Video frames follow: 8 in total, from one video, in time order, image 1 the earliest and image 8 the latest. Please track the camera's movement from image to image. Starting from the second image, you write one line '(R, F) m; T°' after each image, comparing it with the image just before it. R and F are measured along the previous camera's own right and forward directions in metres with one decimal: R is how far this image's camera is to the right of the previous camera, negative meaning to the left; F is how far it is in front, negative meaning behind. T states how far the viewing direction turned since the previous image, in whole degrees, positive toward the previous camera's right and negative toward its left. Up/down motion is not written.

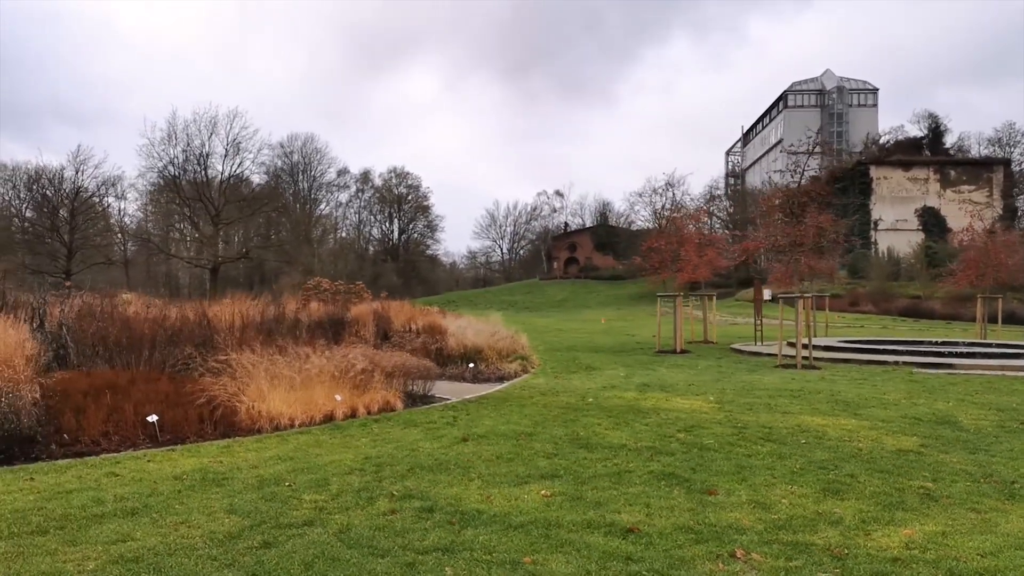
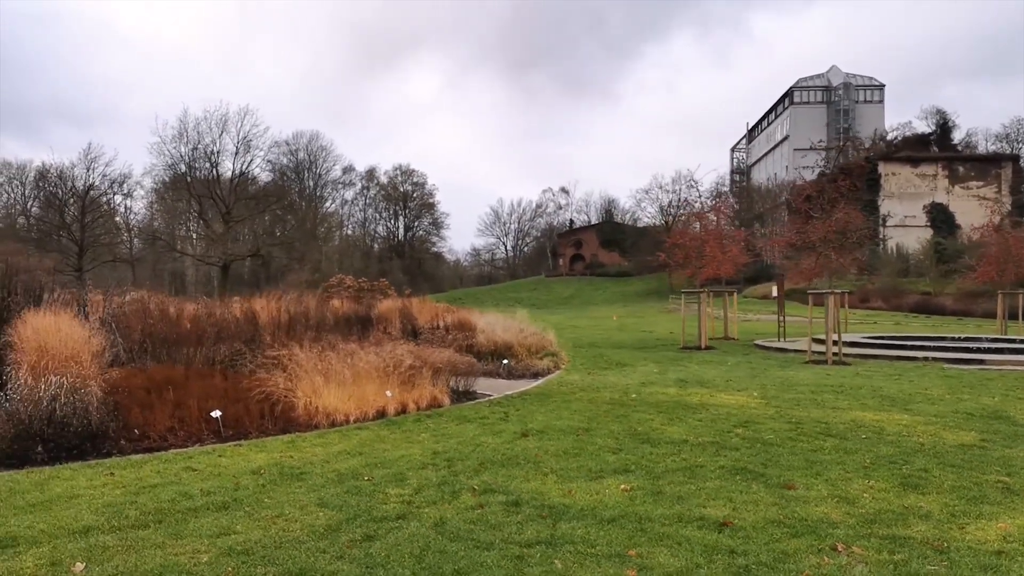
(-0.5, 0.0) m; 0°
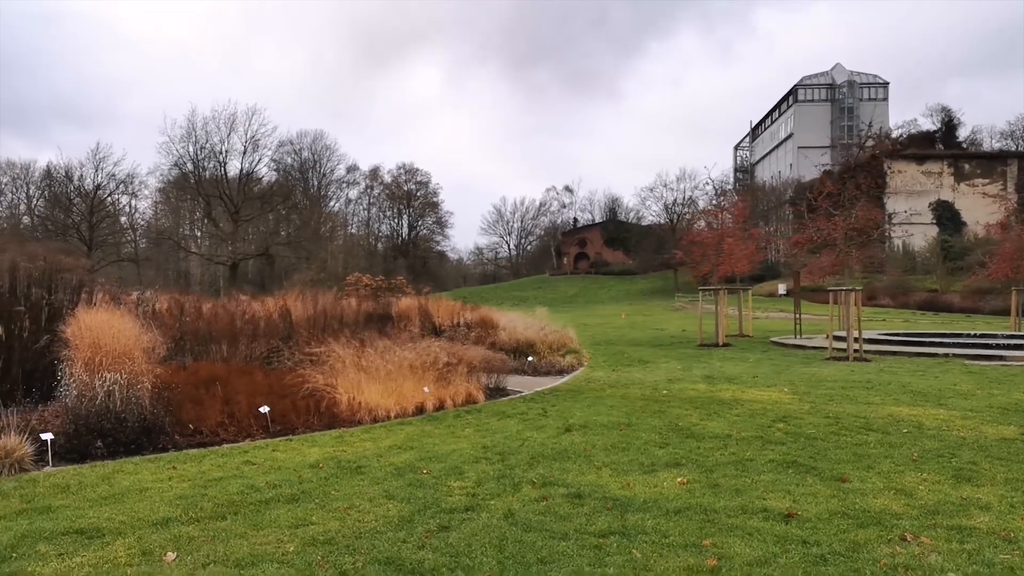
(-0.4, -0.1) m; 0°
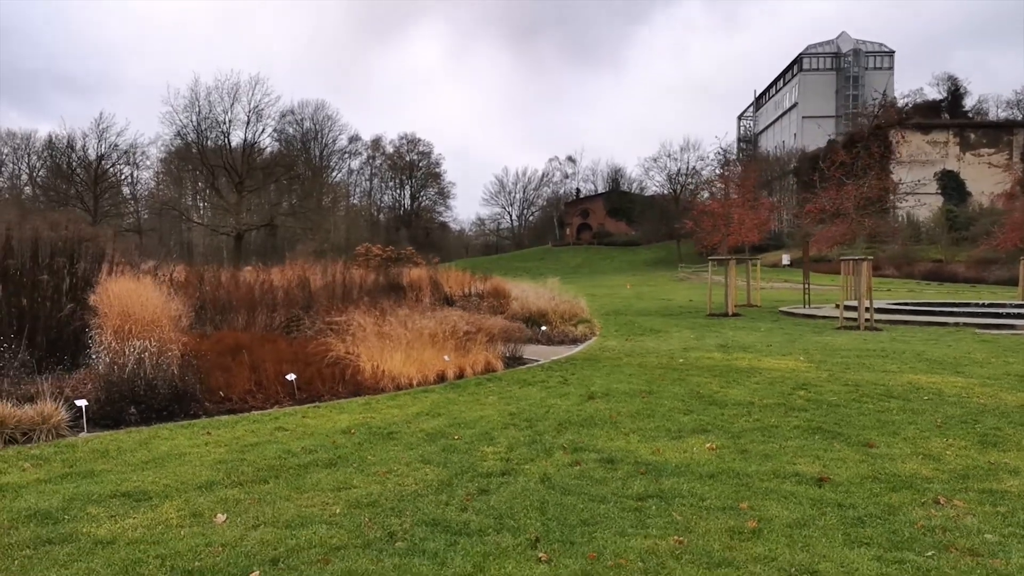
(-0.2, 0.0) m; 0°
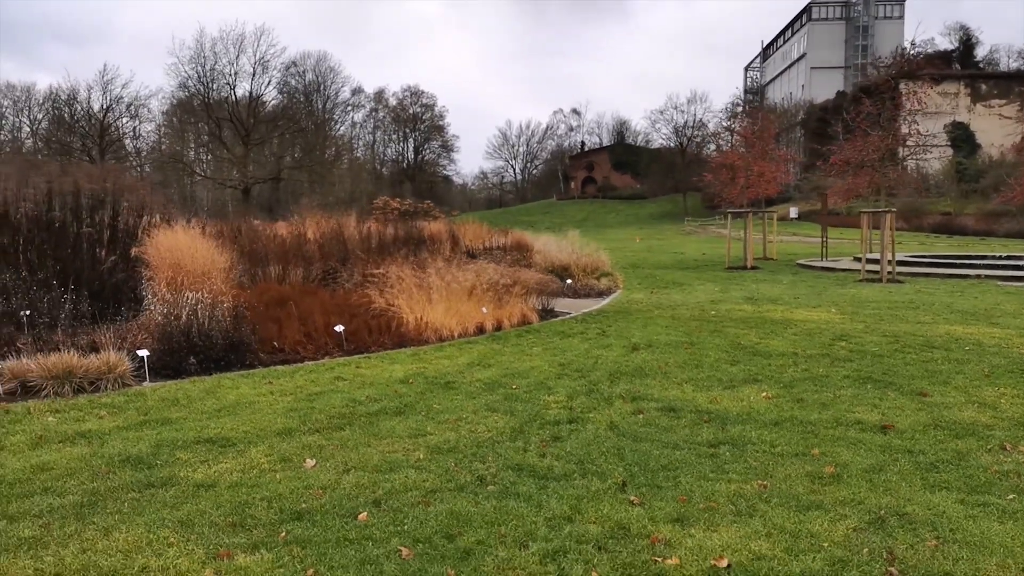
(-0.4, 0.0) m; 0°
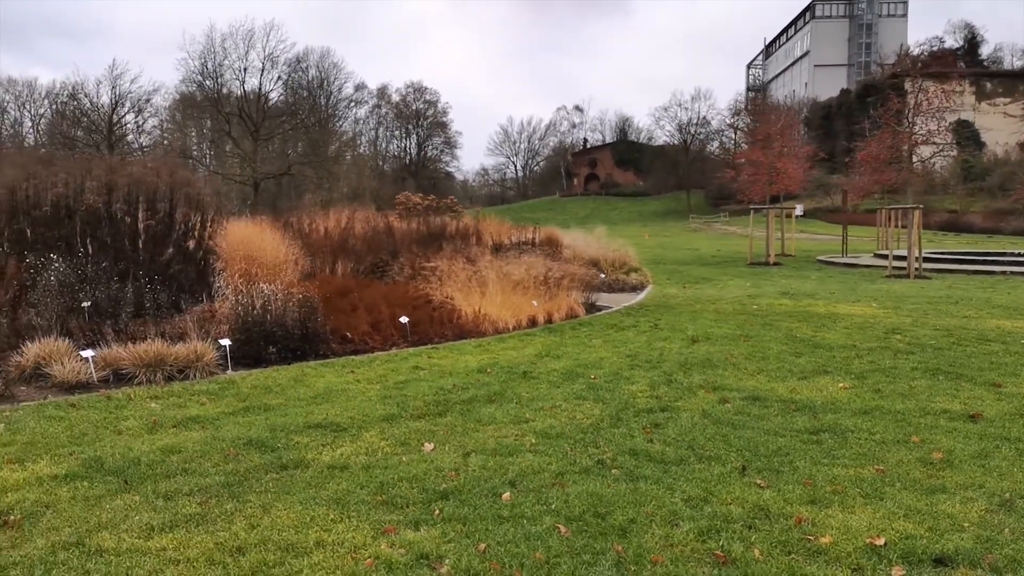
(-0.6, -0.1) m; 0°
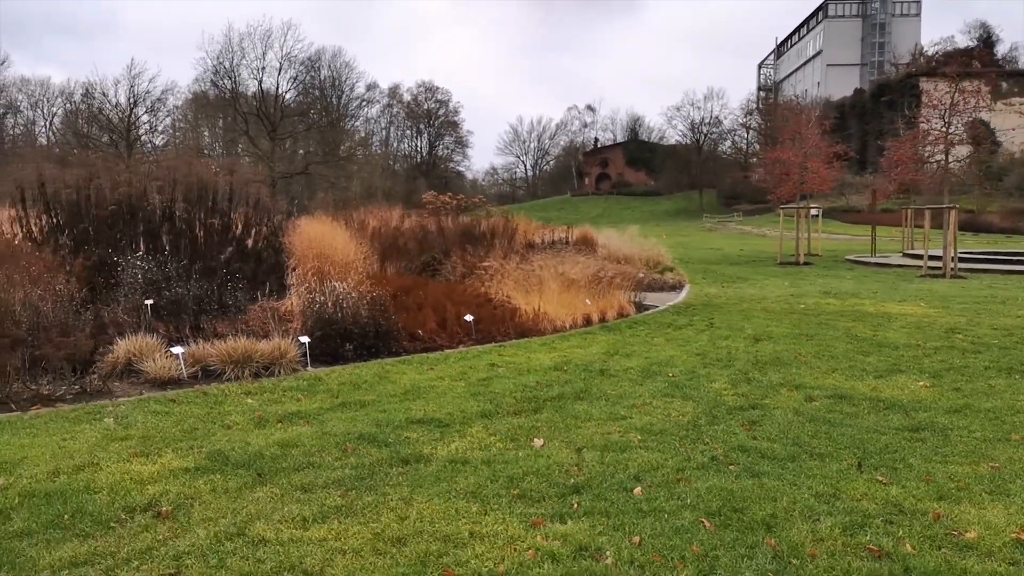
(-0.5, -0.1) m; -1°
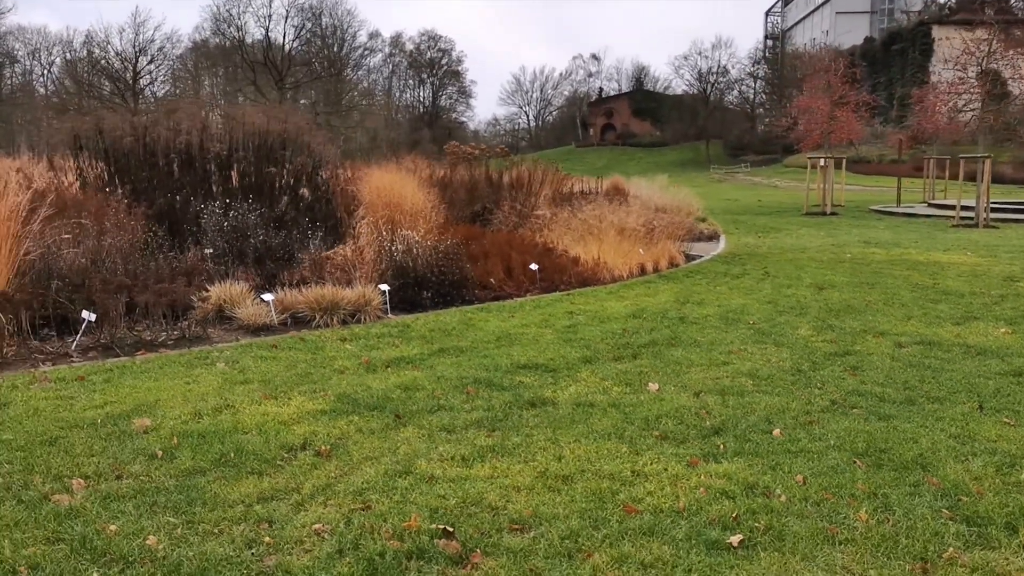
(-0.6, 0.0) m; 0°
